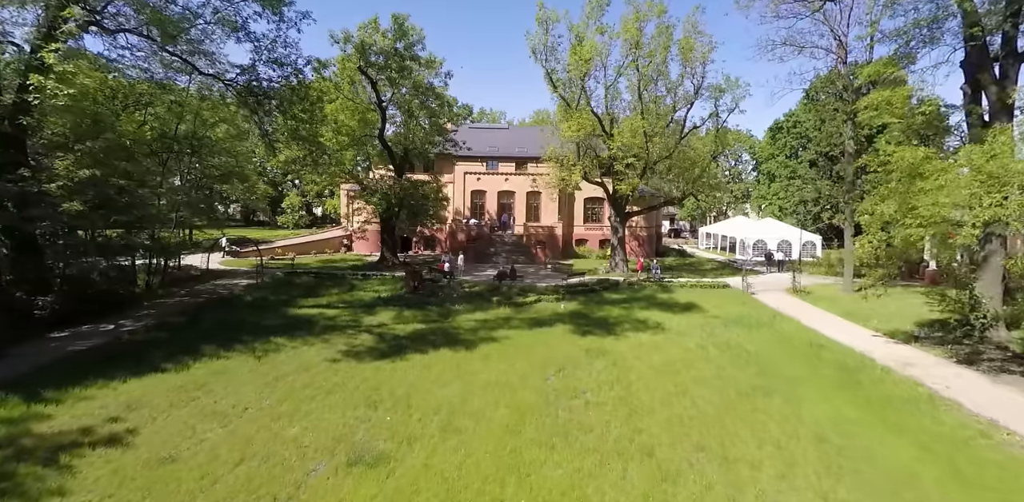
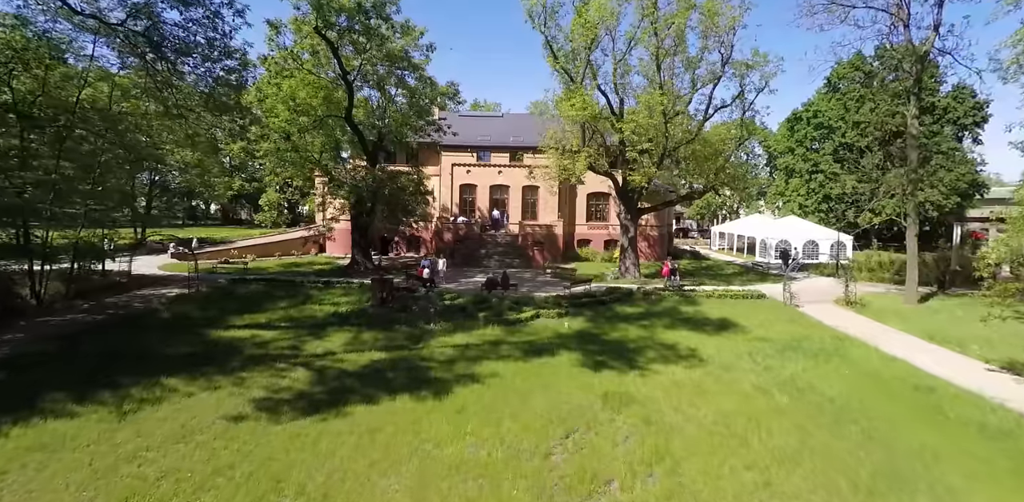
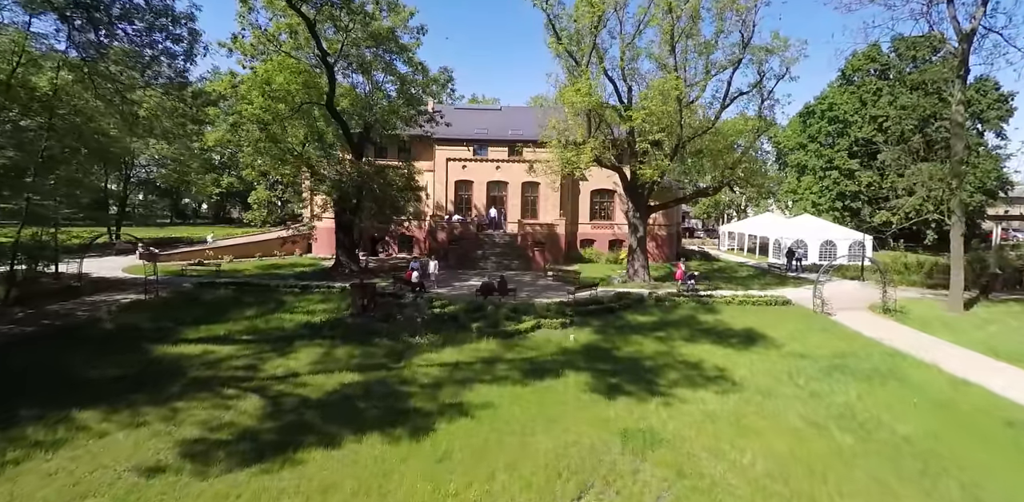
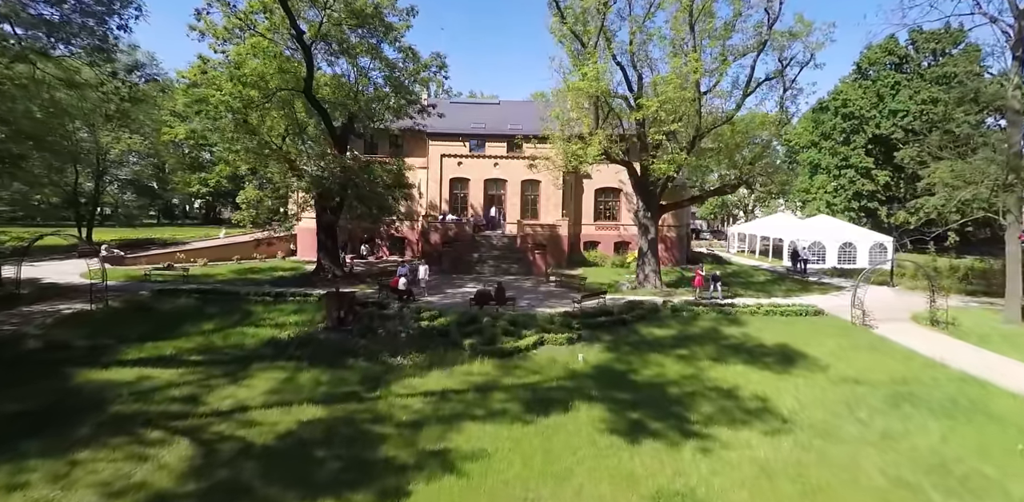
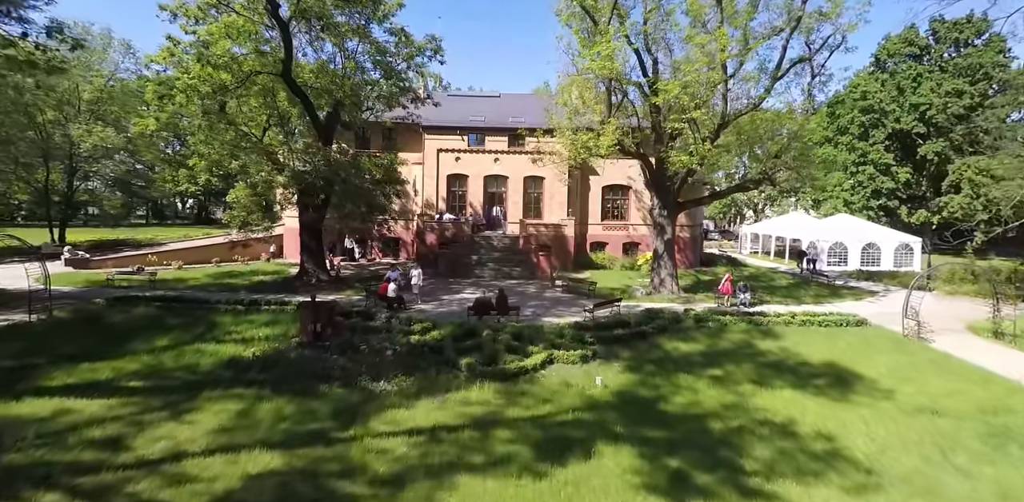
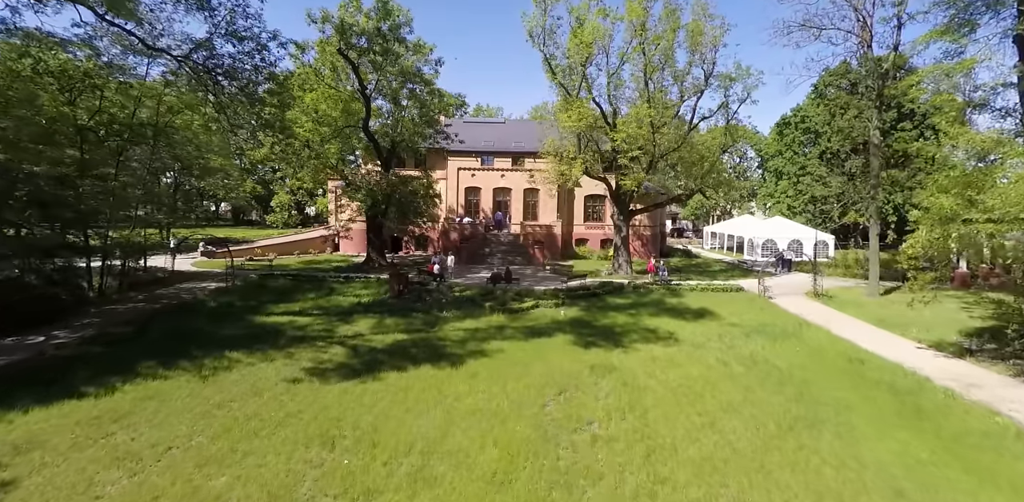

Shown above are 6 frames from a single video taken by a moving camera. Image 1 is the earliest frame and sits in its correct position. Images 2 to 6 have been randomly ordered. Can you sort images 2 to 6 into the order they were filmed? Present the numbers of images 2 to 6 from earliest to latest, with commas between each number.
6, 2, 3, 4, 5
